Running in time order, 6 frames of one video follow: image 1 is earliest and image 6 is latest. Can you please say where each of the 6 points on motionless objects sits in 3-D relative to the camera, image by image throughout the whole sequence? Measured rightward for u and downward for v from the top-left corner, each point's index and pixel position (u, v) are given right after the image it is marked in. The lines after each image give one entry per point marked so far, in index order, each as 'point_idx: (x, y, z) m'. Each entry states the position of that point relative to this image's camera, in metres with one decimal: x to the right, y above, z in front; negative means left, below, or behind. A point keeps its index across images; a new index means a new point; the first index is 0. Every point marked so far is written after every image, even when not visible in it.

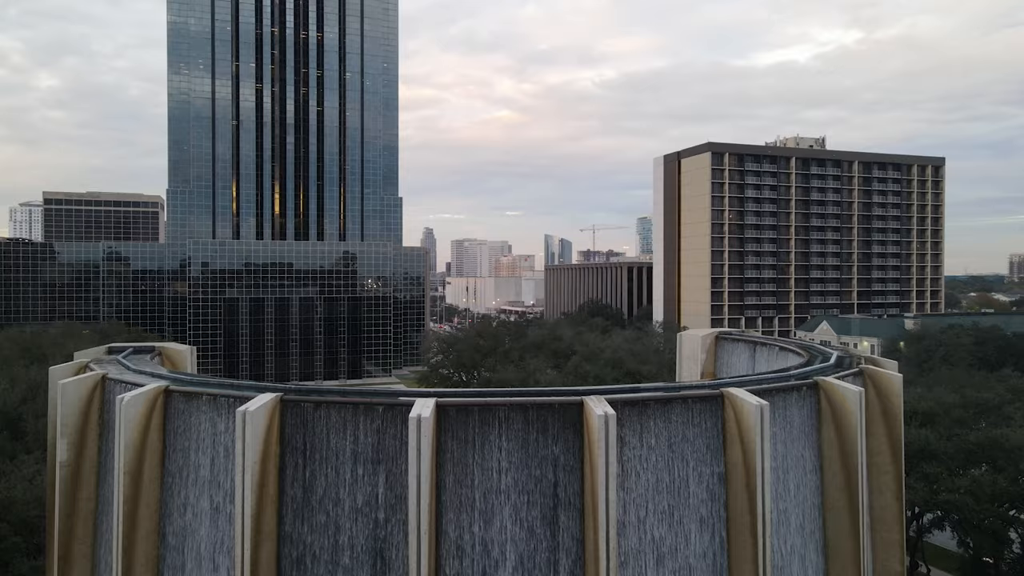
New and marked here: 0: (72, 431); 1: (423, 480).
0: (-11.6, -3.7, +17.2) m
1: (-1.8, -3.7, +12.9) m
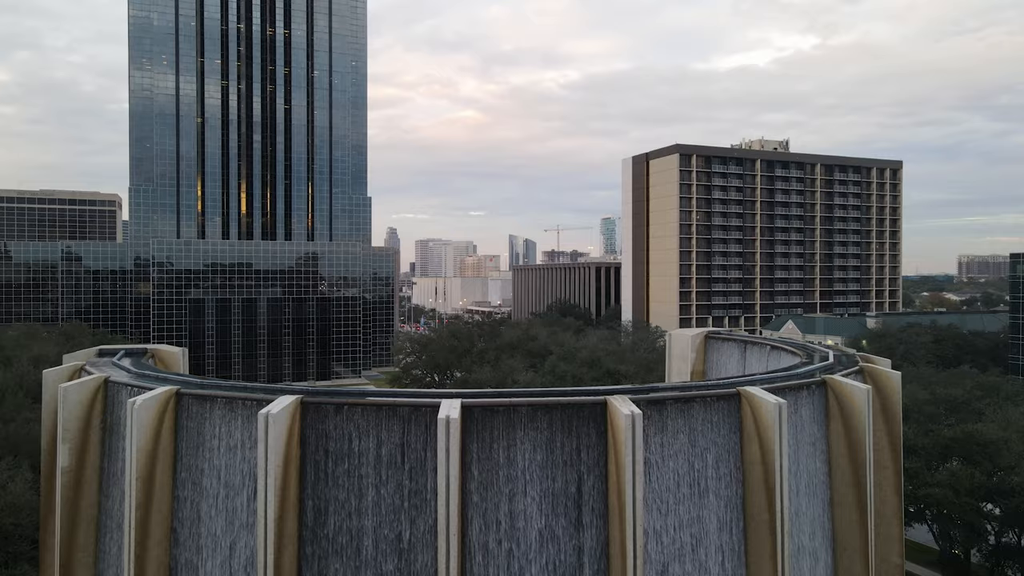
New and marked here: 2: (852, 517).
0: (-11.2, -3.8, +16.7) m
1: (-1.2, -3.7, +12.8) m
2: (+8.9, -6.0, +17.3) m
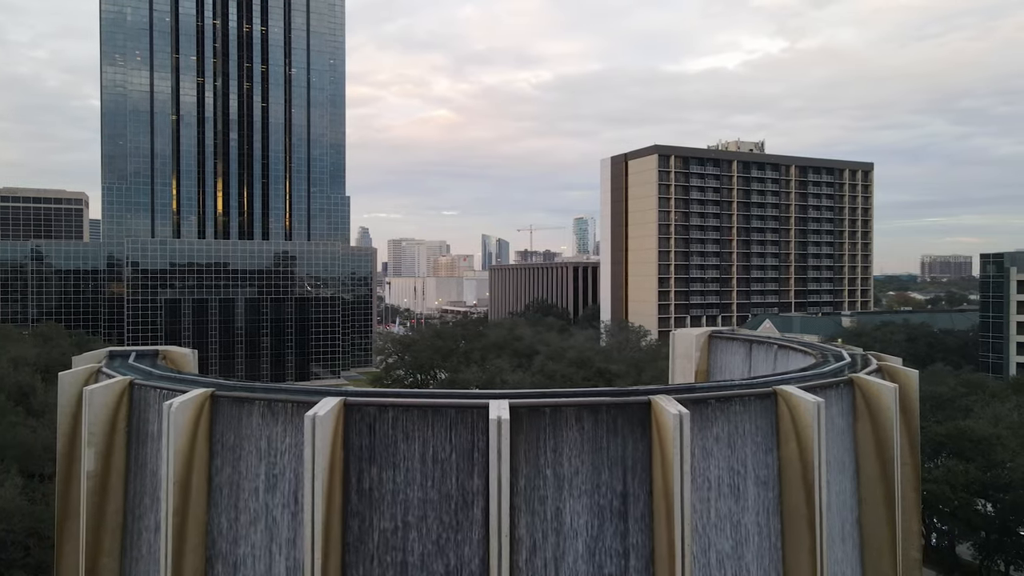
0: (-10.3, -3.8, +16.4) m
1: (-0.2, -3.7, +12.8) m
2: (+9.8, -6.0, +17.5) m
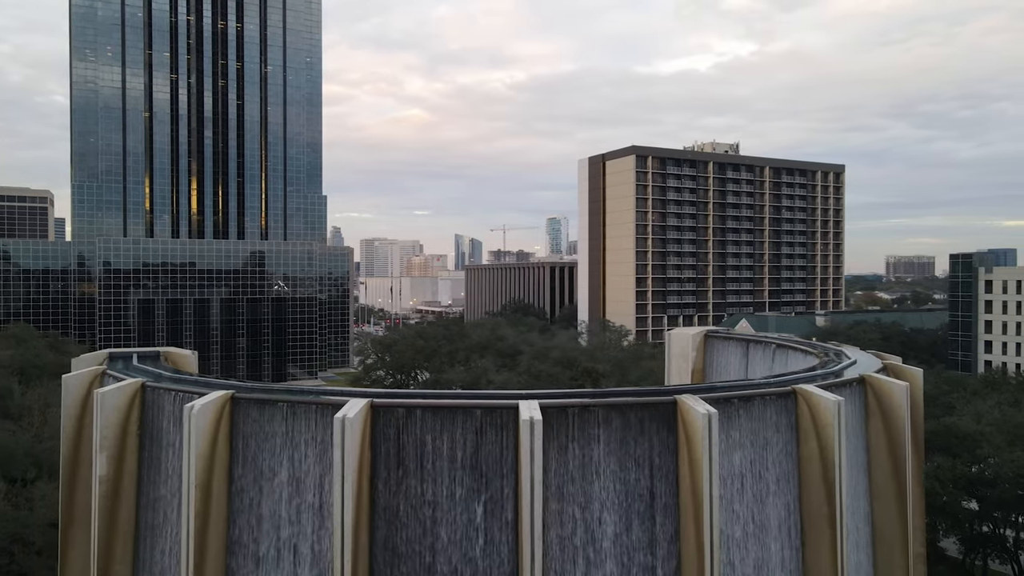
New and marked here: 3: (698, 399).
0: (-9.8, -3.8, +16.1) m
1: (+0.4, -3.7, +12.7) m
2: (+10.3, -6.0, +17.8) m
3: (+4.0, -2.4, +14.1) m
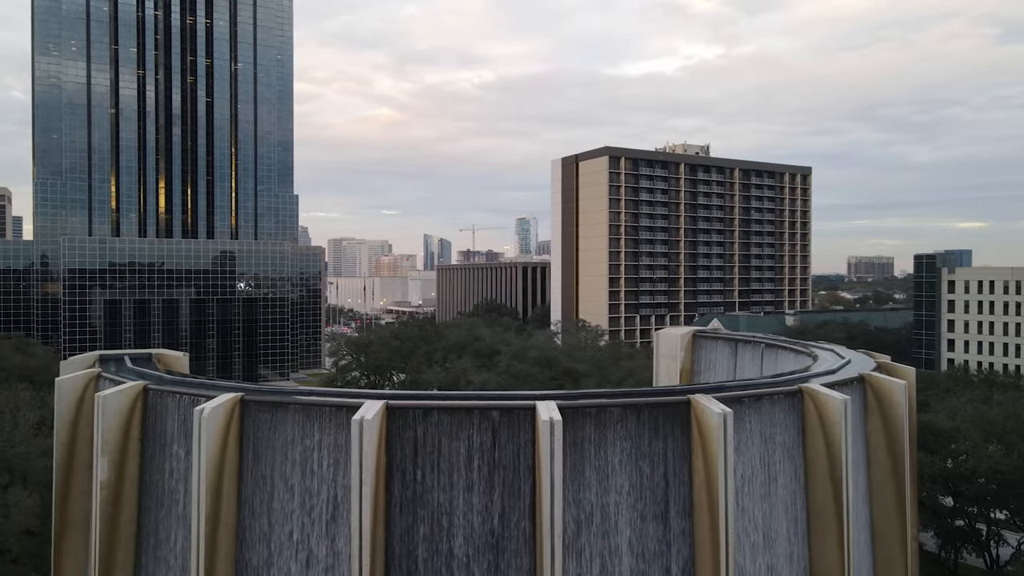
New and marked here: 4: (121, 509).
0: (-9.5, -3.8, +15.7) m
1: (+0.8, -3.7, +12.8) m
2: (+10.4, -6.0, +18.2) m
3: (+4.3, -2.4, +14.3) m
4: (-9.5, -5.4, +16.0) m
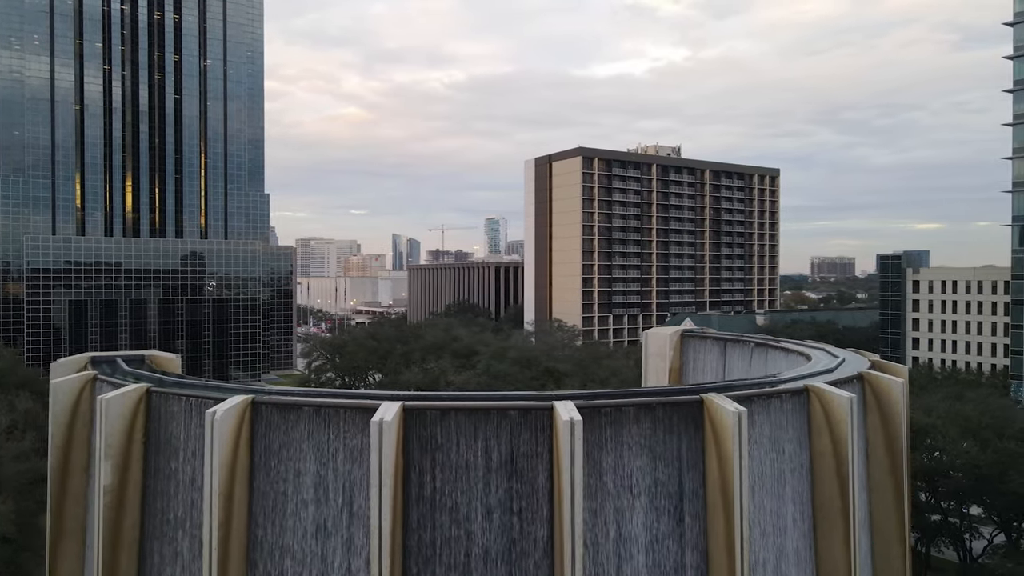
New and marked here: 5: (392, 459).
0: (-9.2, -3.8, +15.3) m
1: (+1.2, -3.8, +12.8) m
2: (+10.6, -6.0, +18.6) m
3: (+4.7, -2.4, +14.5) m
4: (-9.2, -5.4, +15.6) m
5: (-2.3, -3.3, +12.8) m
